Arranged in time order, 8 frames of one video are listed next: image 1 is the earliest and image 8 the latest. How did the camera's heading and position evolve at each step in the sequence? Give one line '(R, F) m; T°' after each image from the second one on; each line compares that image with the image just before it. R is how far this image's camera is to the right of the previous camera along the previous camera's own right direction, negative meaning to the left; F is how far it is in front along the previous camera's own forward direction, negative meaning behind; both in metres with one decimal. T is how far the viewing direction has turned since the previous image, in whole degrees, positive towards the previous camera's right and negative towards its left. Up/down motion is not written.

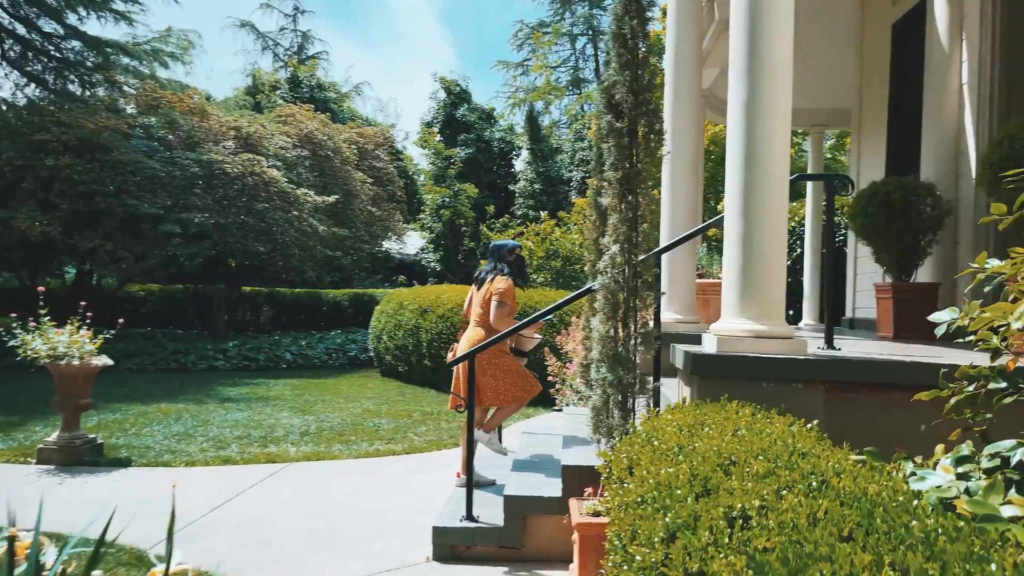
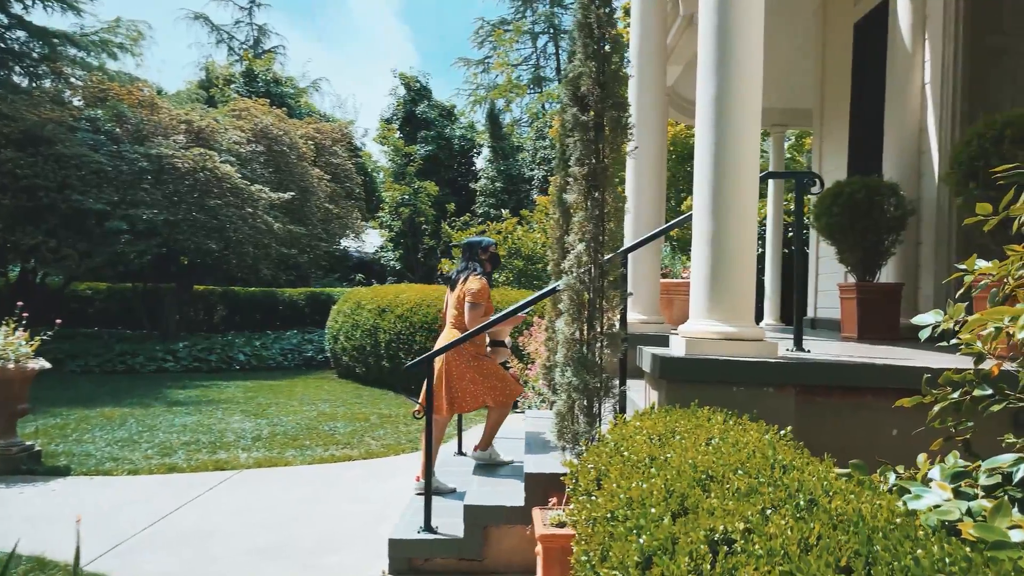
(0.0, +0.2) m; +3°
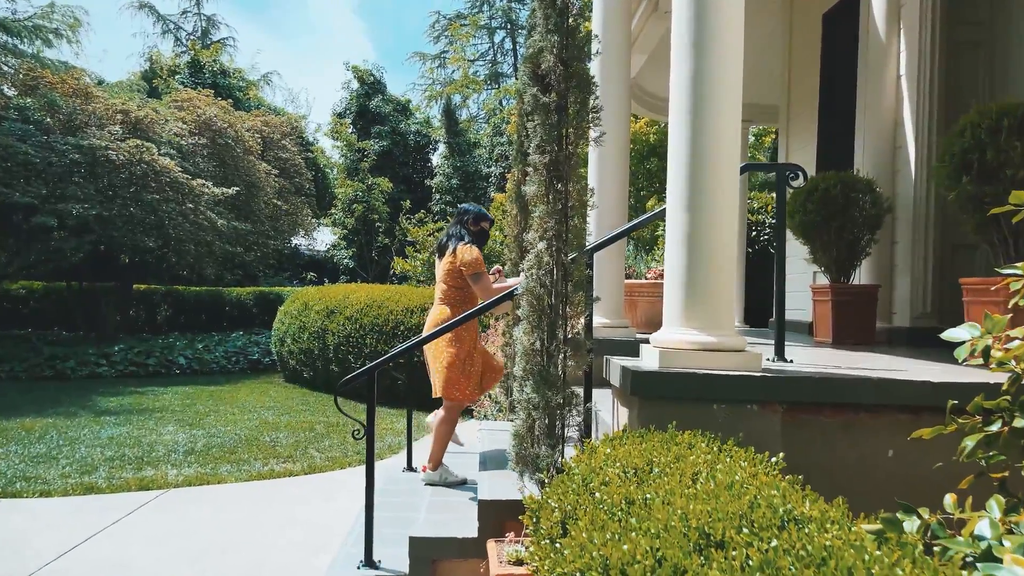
(0.0, +0.4) m; +3°
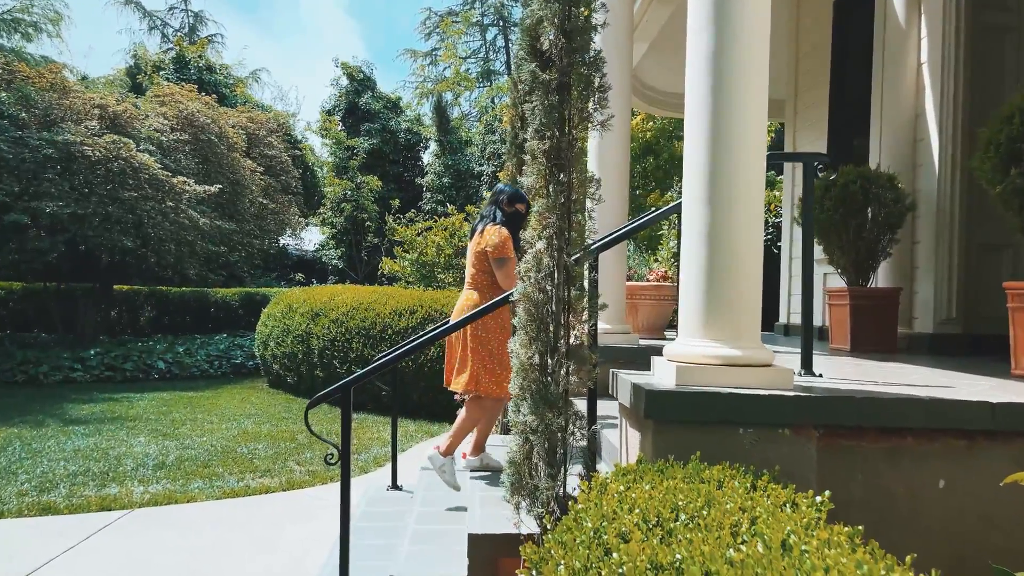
(0.0, +0.4) m; +1°
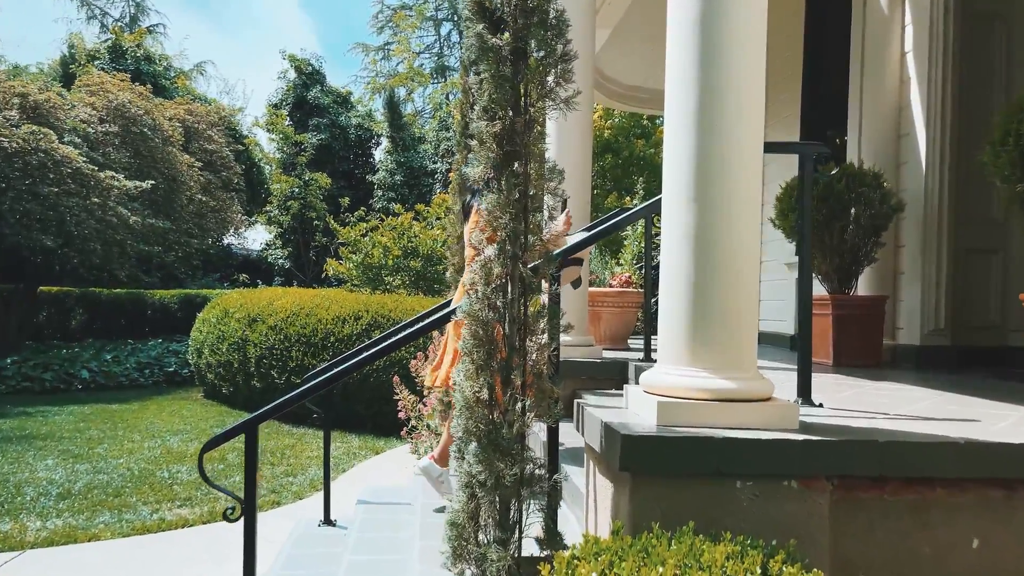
(0.0, +0.6) m; +3°
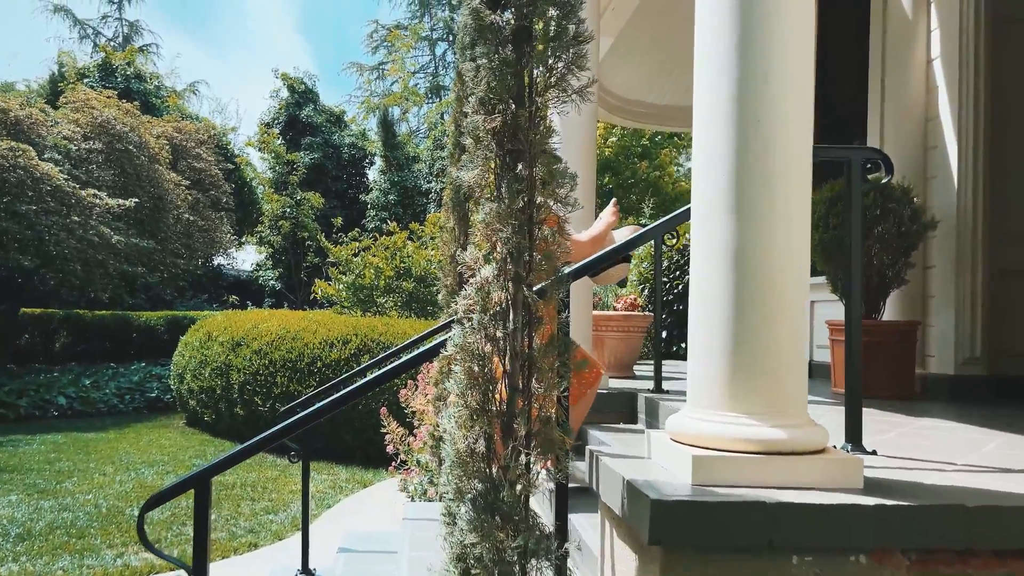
(0.0, +0.4) m; 0°
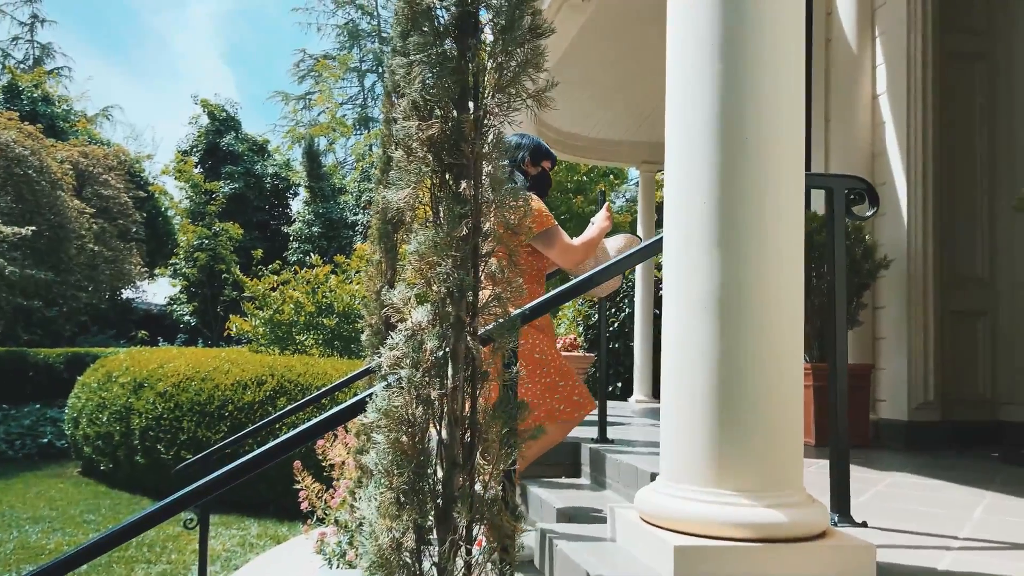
(0.0, +0.4) m; +5°
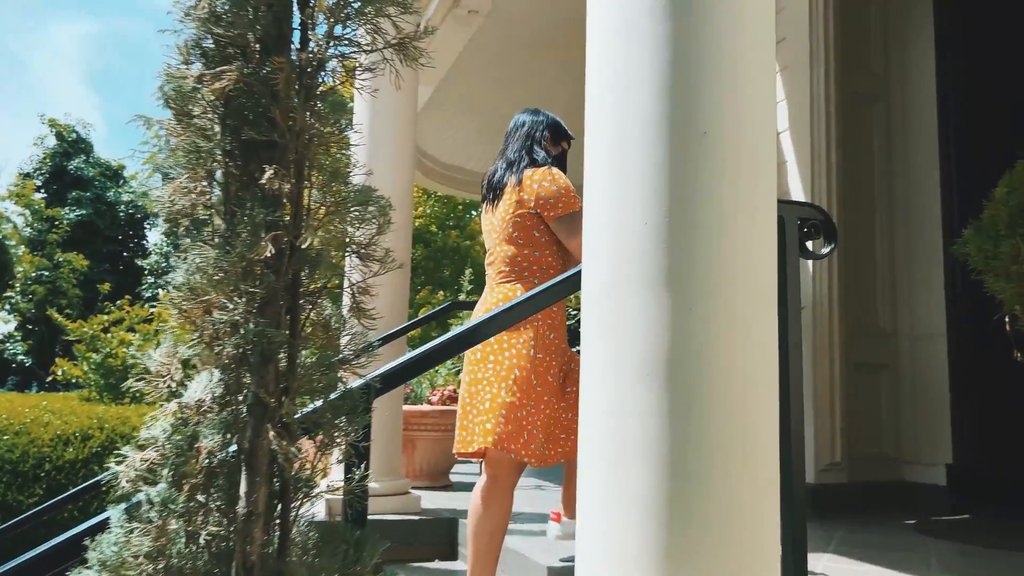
(0.0, +0.6) m; +9°
